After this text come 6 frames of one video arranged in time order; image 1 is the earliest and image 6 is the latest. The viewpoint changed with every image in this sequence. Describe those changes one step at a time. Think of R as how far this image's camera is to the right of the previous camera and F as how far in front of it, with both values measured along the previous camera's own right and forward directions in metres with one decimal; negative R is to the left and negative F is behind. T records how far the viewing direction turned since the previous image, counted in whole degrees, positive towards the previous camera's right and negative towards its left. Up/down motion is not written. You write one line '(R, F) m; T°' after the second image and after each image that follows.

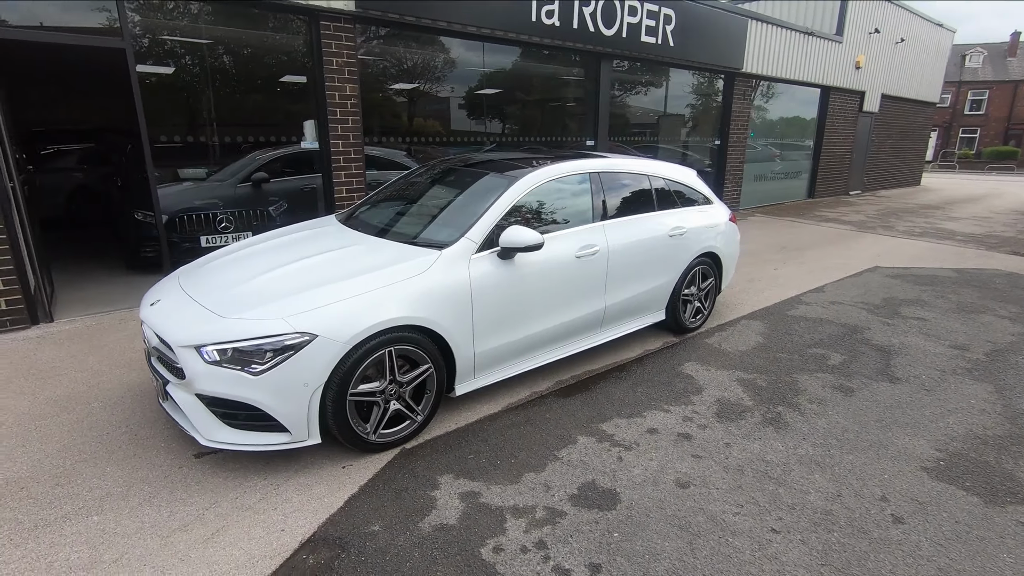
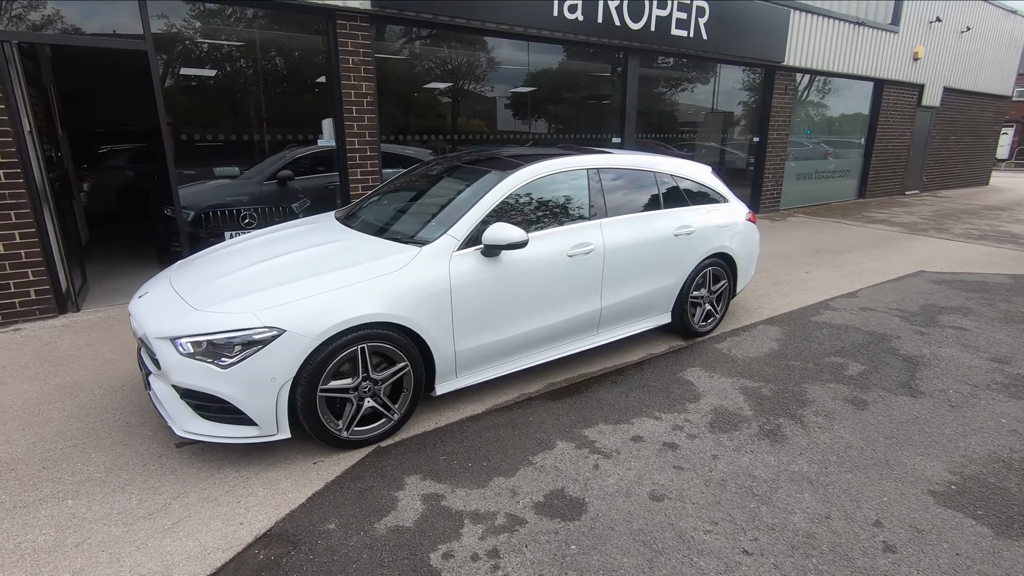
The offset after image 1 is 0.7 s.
(+0.4, +0.1) m; -5°
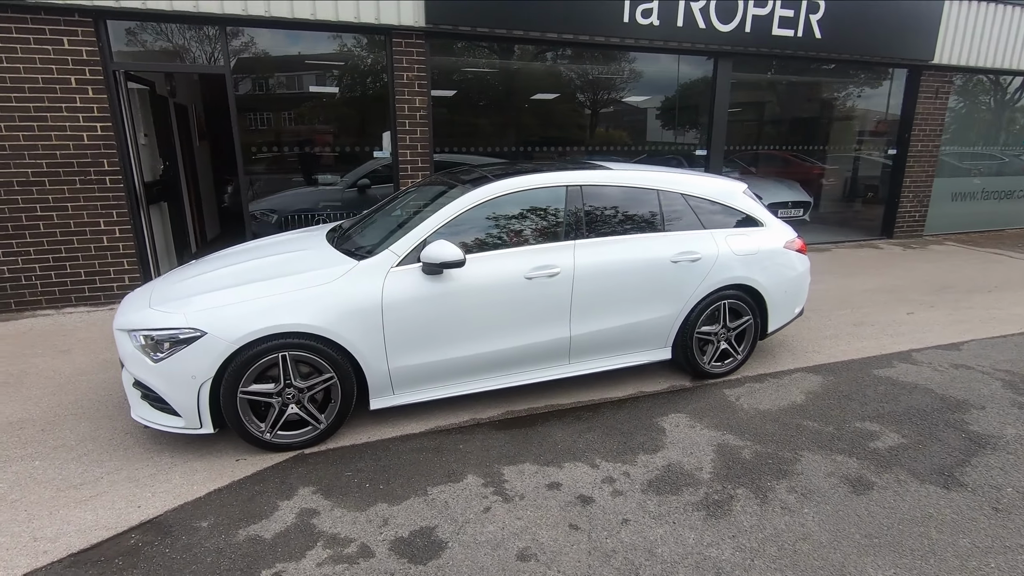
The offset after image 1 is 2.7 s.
(+1.2, +0.3) m; -15°
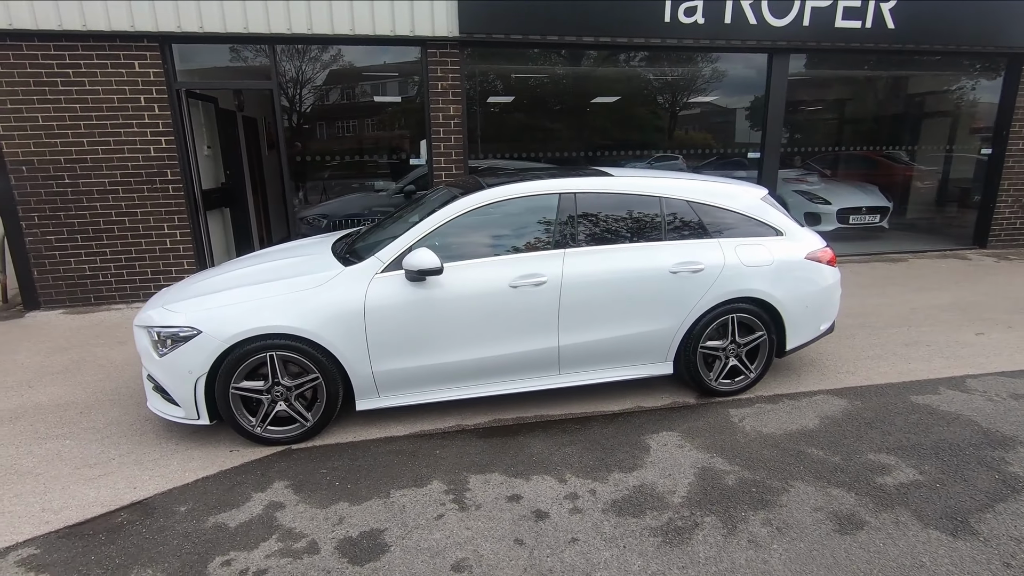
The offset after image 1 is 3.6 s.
(+0.6, +0.1) m; -8°
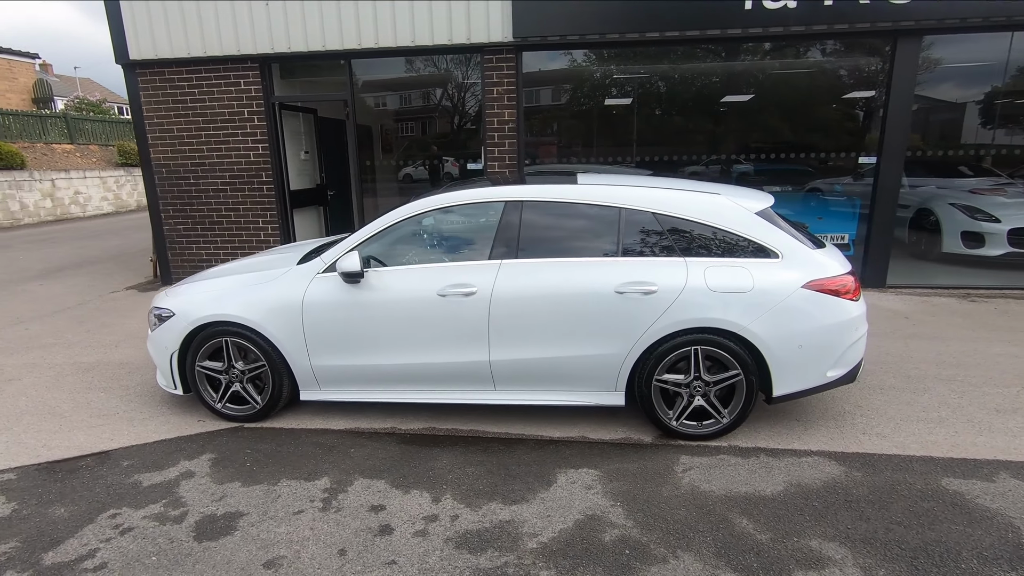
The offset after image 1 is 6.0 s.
(+1.4, +0.4) m; -17°
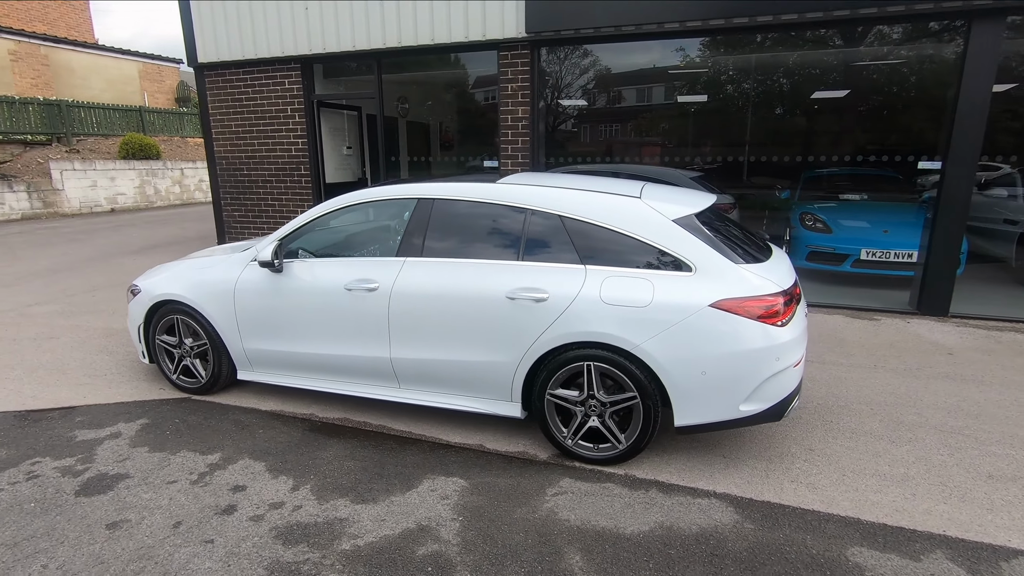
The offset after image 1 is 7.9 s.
(+1.3, +0.2) m; -11°
